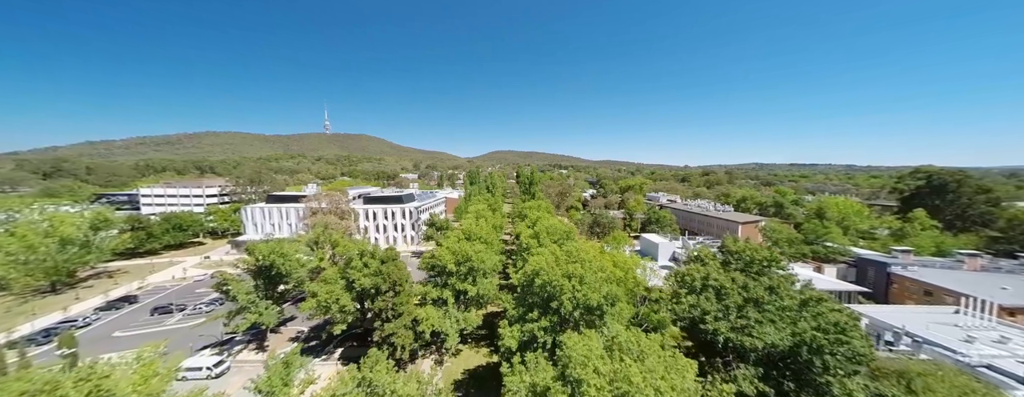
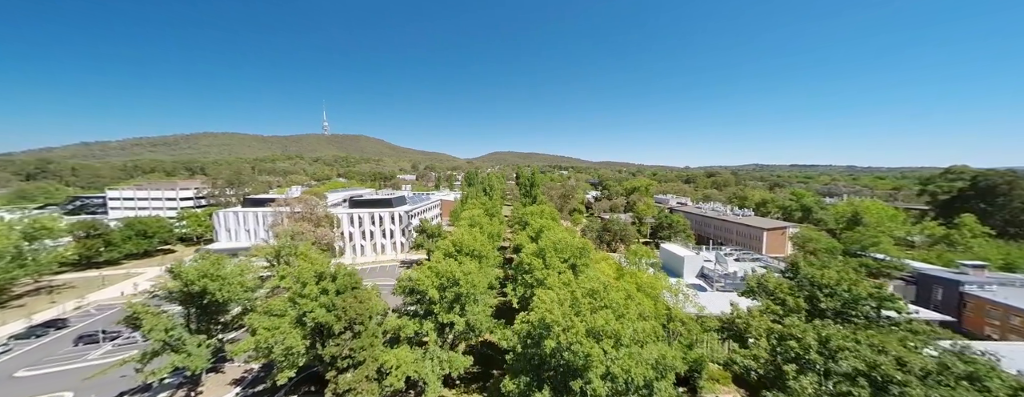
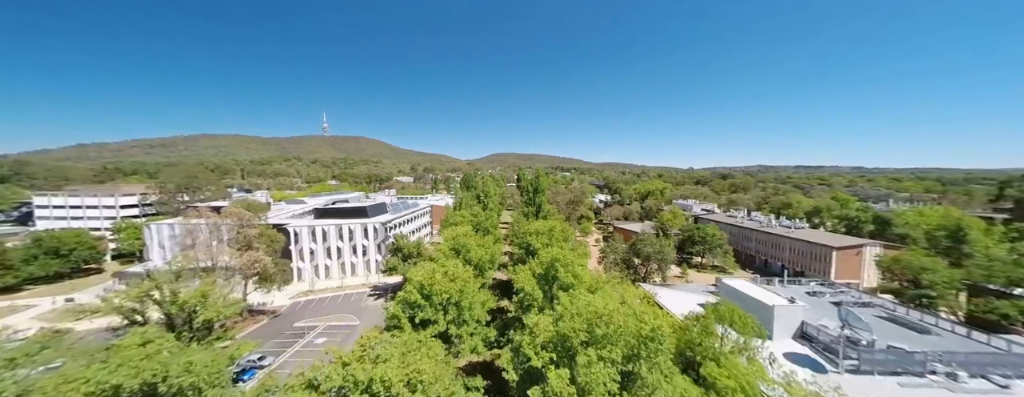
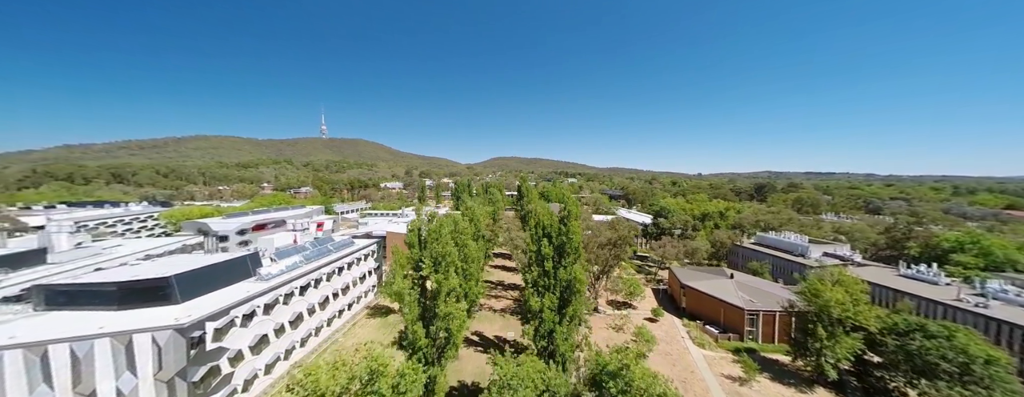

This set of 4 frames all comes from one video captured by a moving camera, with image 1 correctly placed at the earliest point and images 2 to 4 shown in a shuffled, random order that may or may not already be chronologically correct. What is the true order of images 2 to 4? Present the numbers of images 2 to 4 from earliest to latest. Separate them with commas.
2, 3, 4
